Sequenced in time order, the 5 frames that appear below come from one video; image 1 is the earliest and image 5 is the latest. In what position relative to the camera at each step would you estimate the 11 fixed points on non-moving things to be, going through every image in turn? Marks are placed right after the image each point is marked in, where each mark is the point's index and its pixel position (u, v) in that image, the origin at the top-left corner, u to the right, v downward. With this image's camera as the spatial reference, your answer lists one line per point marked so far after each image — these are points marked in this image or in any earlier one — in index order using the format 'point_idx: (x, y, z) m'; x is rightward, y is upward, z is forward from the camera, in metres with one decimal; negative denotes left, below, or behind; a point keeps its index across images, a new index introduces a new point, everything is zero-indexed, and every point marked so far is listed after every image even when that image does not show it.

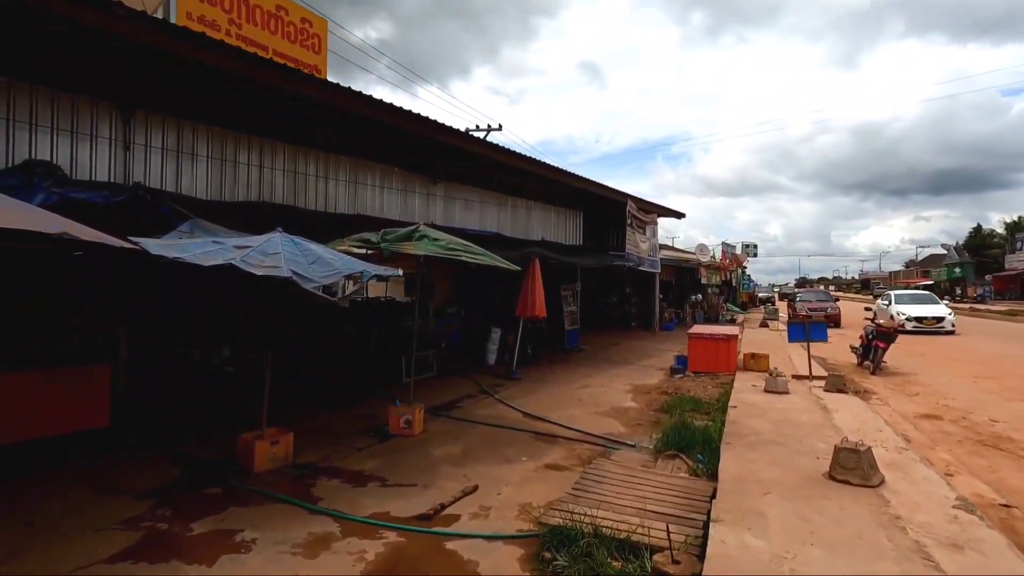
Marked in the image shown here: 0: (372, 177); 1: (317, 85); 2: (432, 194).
0: (-2.5, +1.9, +9.4) m
1: (-2.6, +2.8, +7.1) m
2: (-1.6, +1.9, +10.5) m
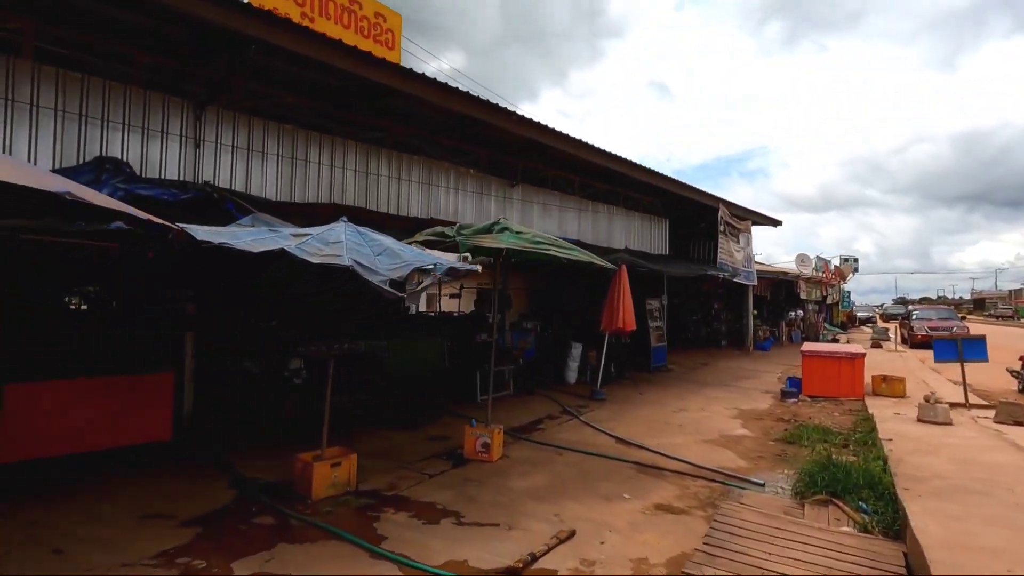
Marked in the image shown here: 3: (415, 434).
0: (-1.1, +1.8, +8.8) m
1: (-1.5, +2.7, +6.6) m
2: (-0.1, +1.7, +9.8) m
3: (-1.2, -1.8, +6.6) m
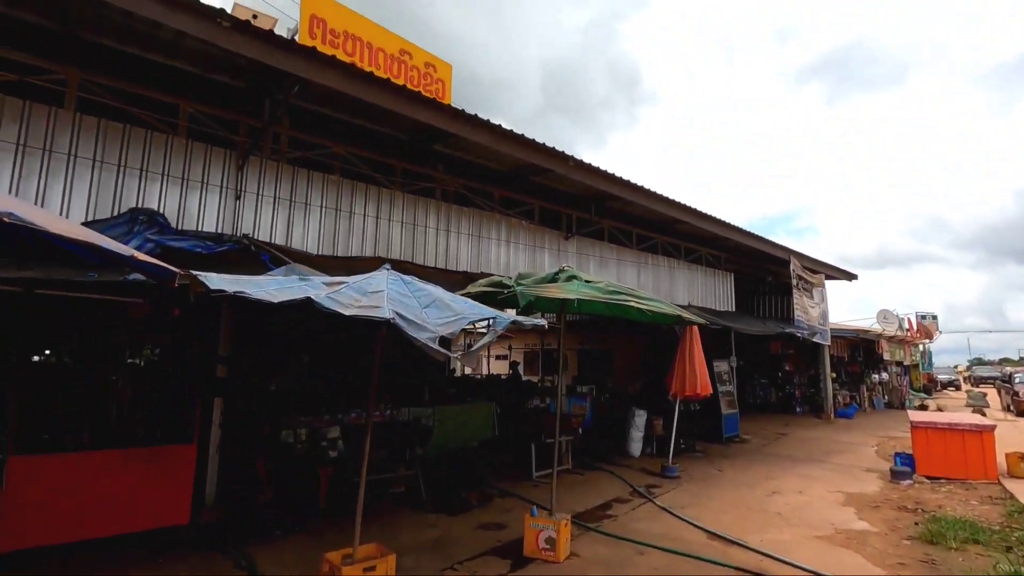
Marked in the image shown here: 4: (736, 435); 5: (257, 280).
0: (-0.2, +0.9, +8.2) m
1: (-0.8, +2.0, +6.2) m
2: (+0.9, +0.6, +9.1) m
3: (-0.5, -2.5, +5.7) m
4: (+4.8, -3.1, +11.4) m
5: (-1.6, 0.0, +3.4) m
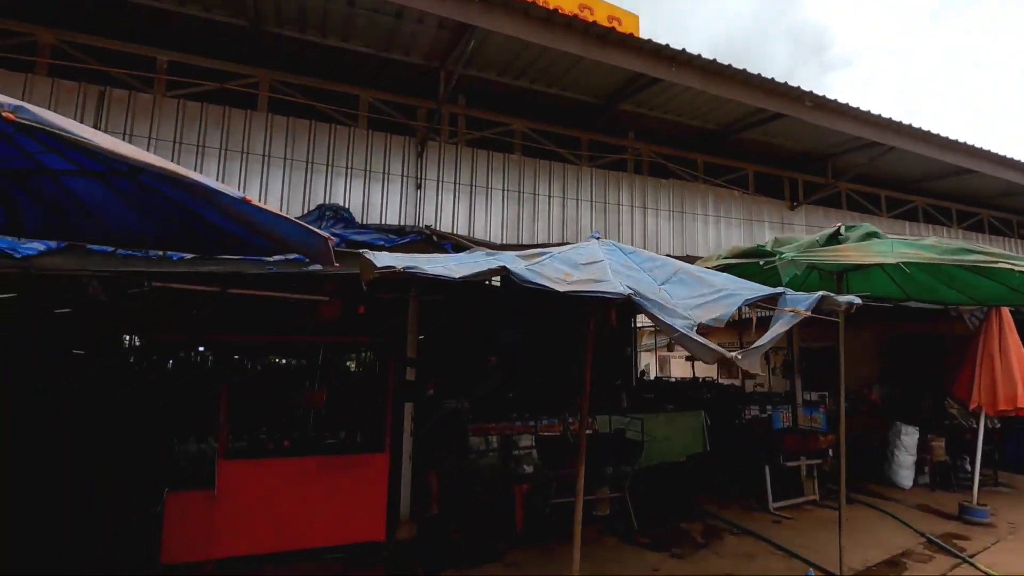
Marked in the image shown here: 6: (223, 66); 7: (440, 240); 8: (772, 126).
0: (+2.4, +1.1, +6.8) m
1: (+1.2, +2.2, +5.0) m
2: (+3.8, +0.9, +7.3) m
3: (+1.5, -2.3, +4.4) m
4: (+8.4, -2.7, +8.2) m
5: (-0.4, +0.1, +2.6) m
6: (-2.7, +2.0, +4.9) m
7: (-0.7, +0.4, +5.0) m
8: (+3.0, +1.9, +6.2) m
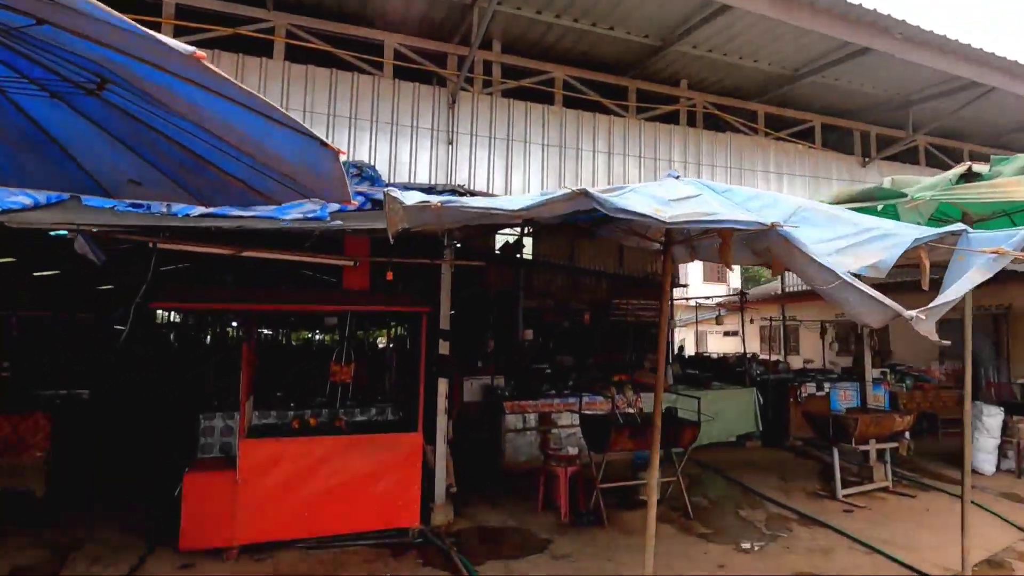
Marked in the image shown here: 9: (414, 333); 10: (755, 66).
0: (+2.9, +1.5, +6.1) m
1: (+1.5, +2.5, +4.4) m
2: (+4.2, +1.3, +6.5) m
3: (+1.9, -2.0, +3.9) m
4: (+8.9, -2.2, +7.3) m
5: (-0.1, +0.3, +2.1) m
6: (-2.3, +2.3, +4.5) m
7: (-0.3, +0.7, +4.5) m
8: (+3.4, +2.2, +5.4) m
9: (-0.8, -0.4, +4.5) m
10: (+2.5, +2.3, +5.5) m
